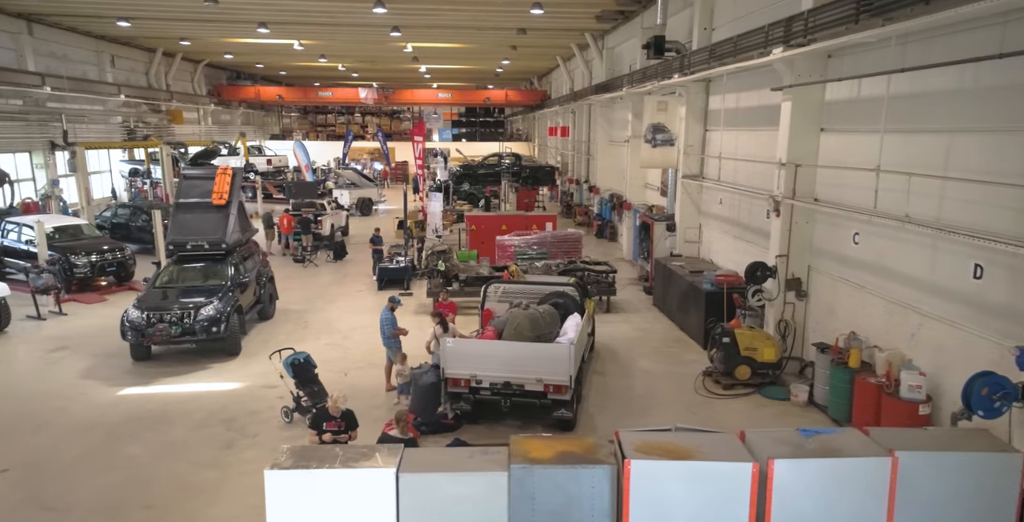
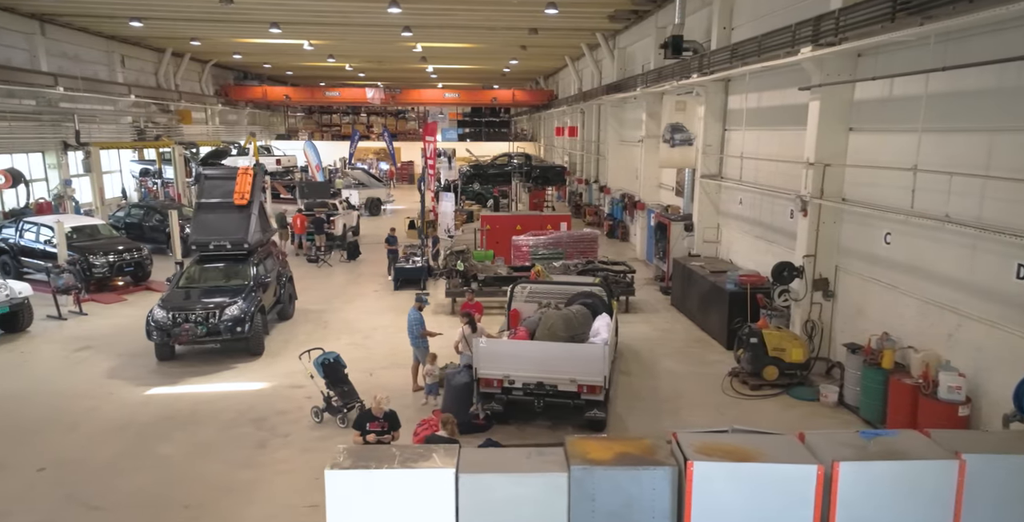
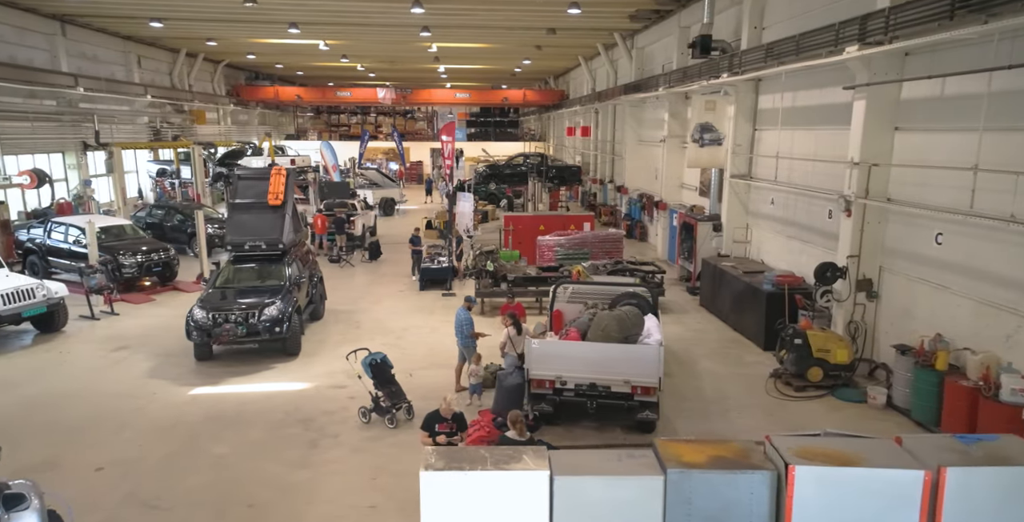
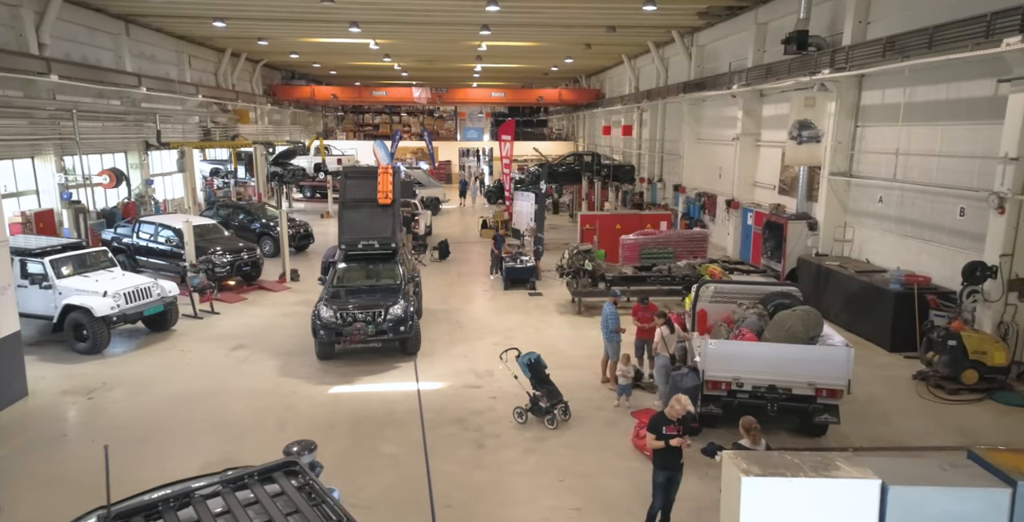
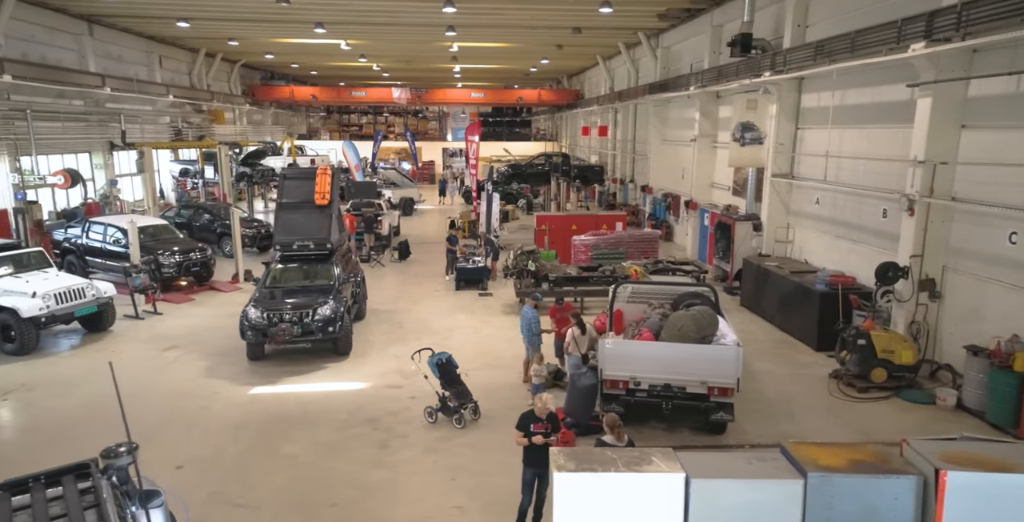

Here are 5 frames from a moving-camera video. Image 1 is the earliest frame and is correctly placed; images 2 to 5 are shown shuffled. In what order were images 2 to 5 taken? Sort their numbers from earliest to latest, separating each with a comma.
2, 3, 5, 4
